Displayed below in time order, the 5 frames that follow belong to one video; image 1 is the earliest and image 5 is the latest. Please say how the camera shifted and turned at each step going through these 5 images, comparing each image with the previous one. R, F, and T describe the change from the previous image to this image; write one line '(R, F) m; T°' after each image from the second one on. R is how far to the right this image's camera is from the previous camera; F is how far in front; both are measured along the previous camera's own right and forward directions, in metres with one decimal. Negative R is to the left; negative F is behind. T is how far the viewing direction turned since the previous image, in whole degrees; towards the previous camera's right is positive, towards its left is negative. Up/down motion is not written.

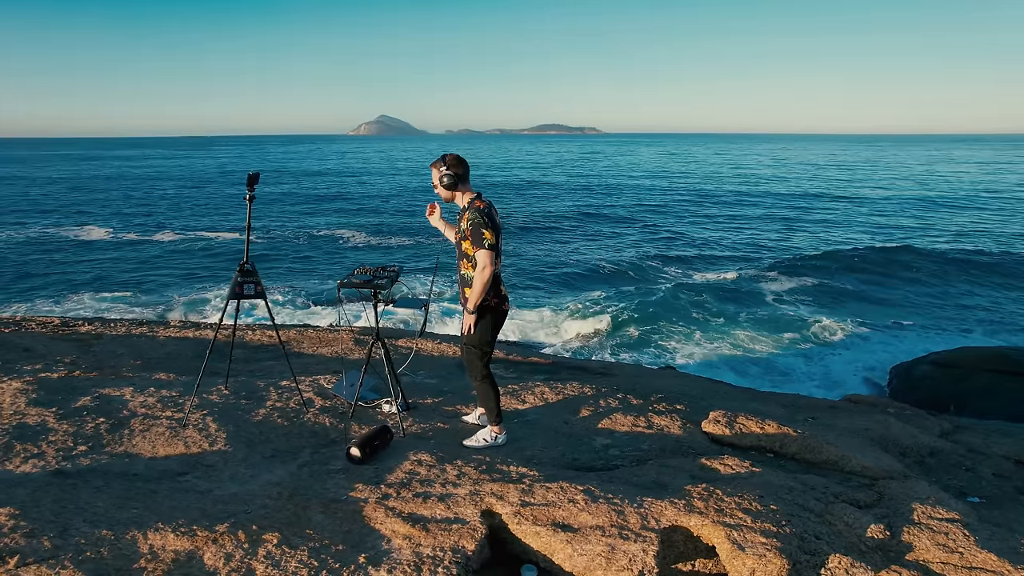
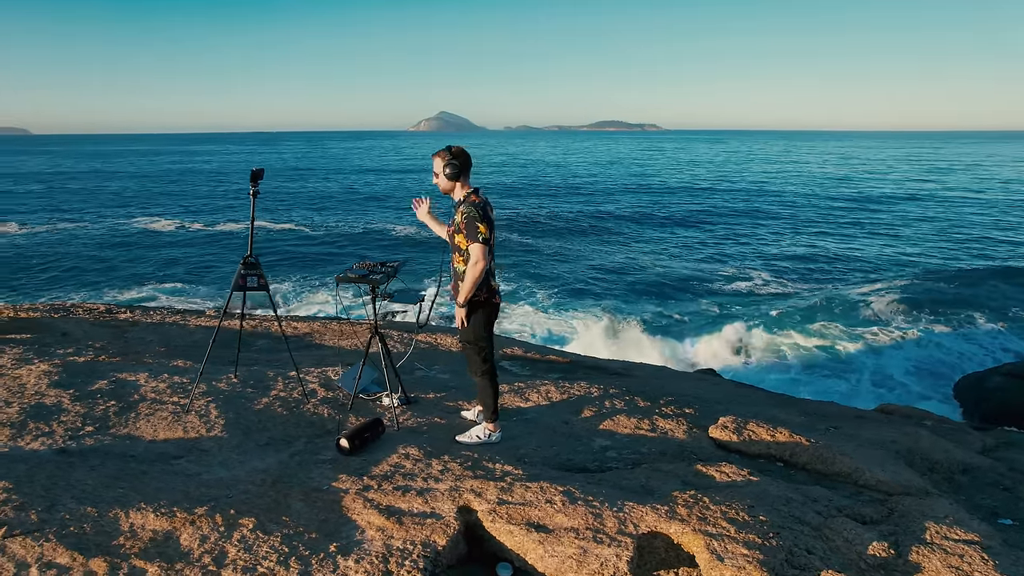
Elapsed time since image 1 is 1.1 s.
(+0.5, 0.0) m; -5°
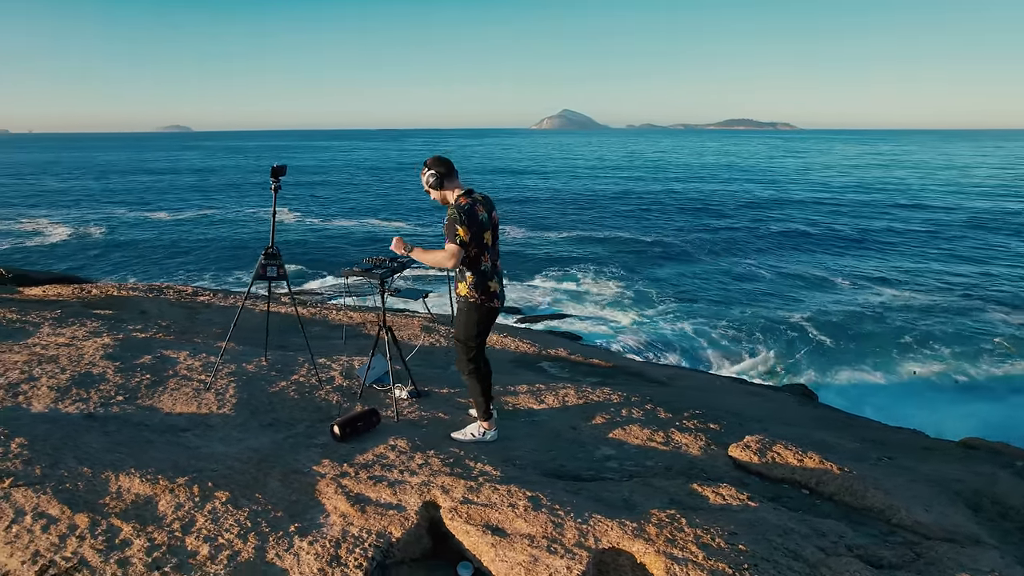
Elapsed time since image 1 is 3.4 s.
(+0.9, +0.1) m; -10°
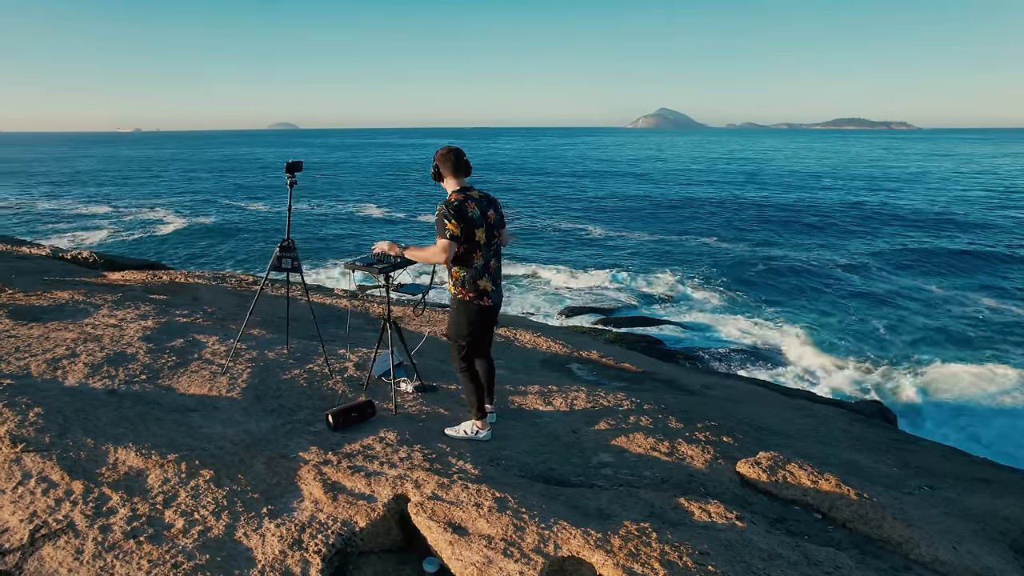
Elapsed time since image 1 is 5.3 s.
(+0.7, +0.1) m; -8°
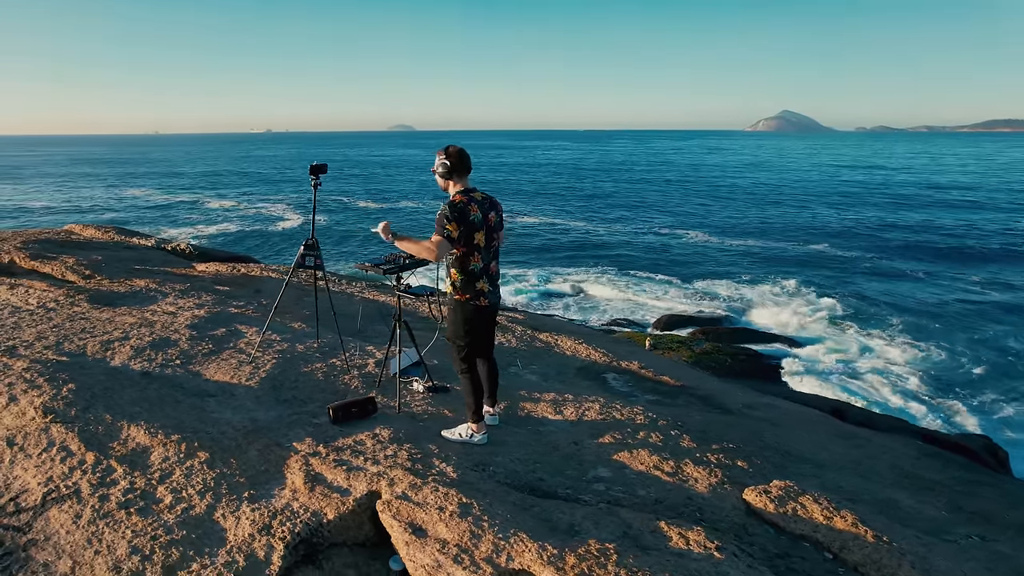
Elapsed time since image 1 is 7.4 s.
(+0.8, +0.1) m; -9°
